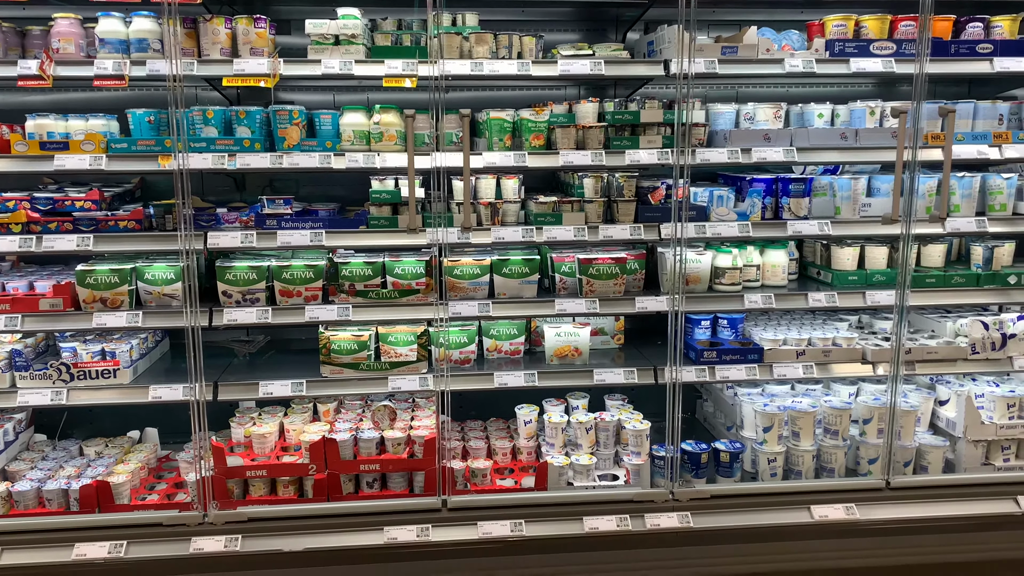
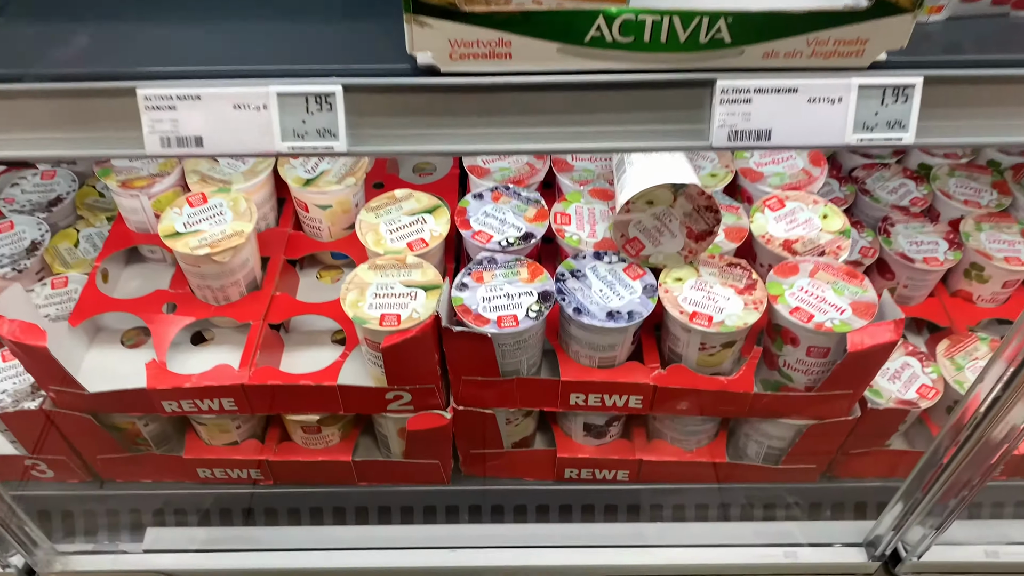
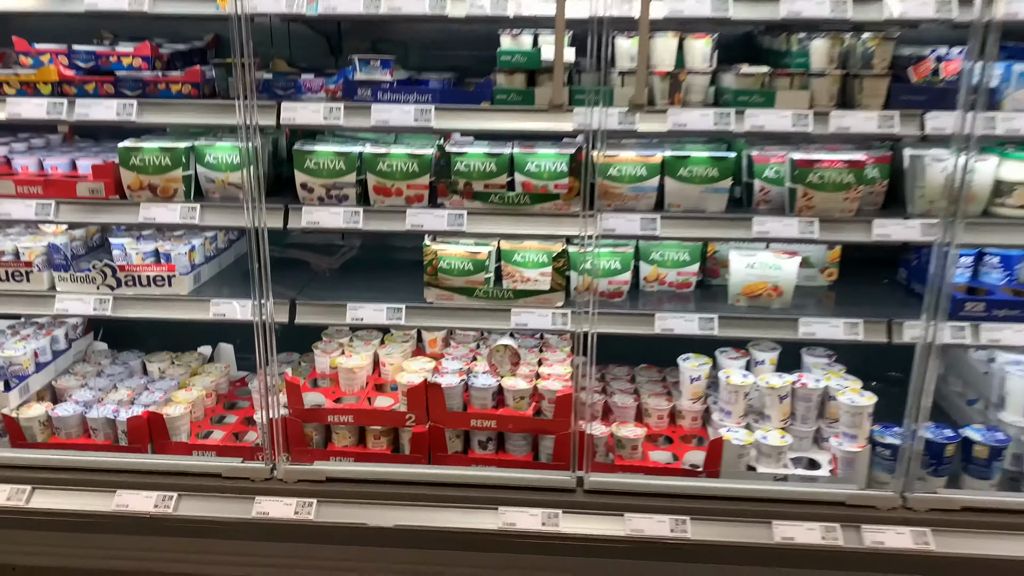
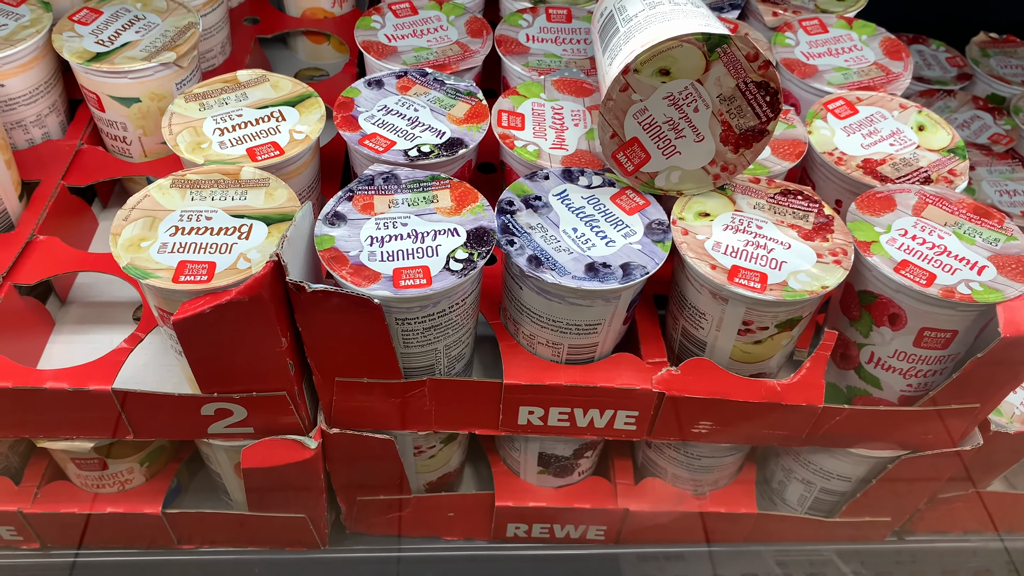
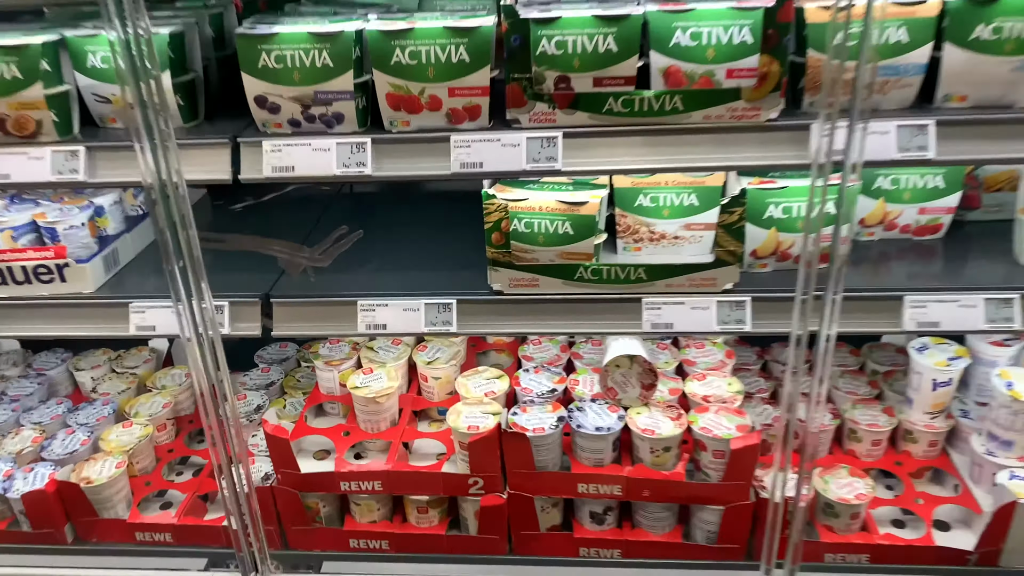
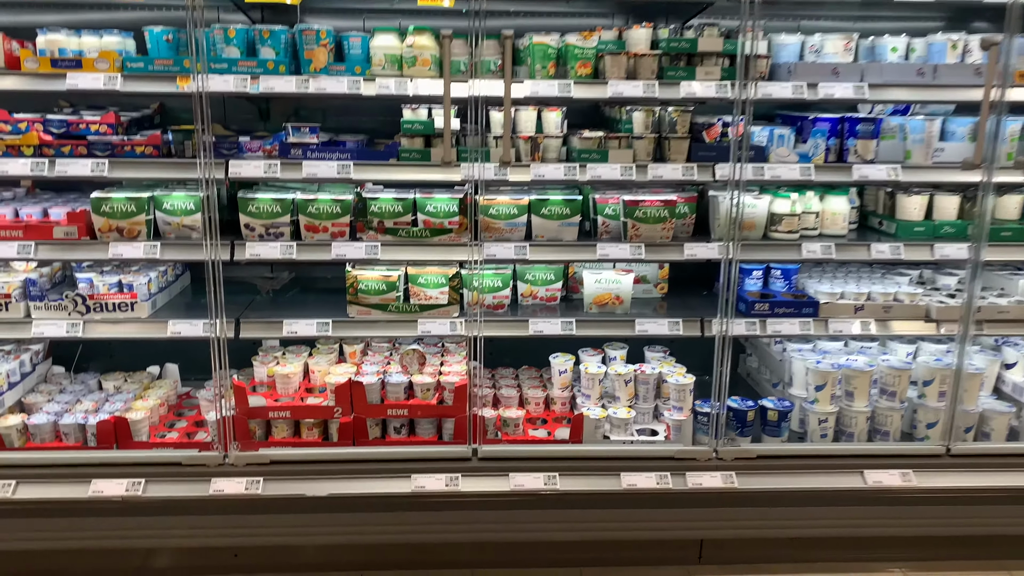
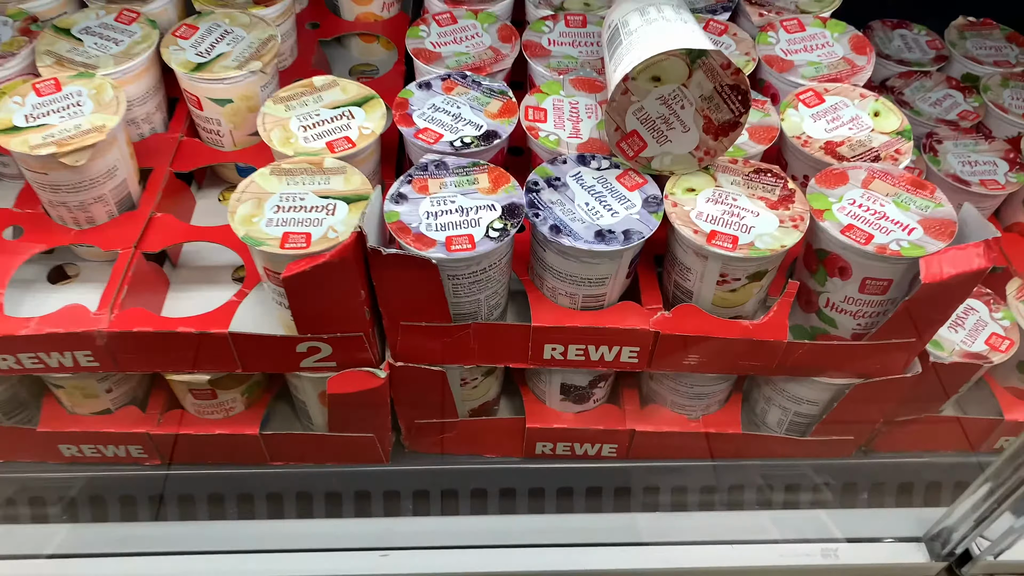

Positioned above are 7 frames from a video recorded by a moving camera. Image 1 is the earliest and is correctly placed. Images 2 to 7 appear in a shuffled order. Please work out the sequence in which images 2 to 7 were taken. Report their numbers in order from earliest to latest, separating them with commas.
6, 3, 5, 2, 7, 4
